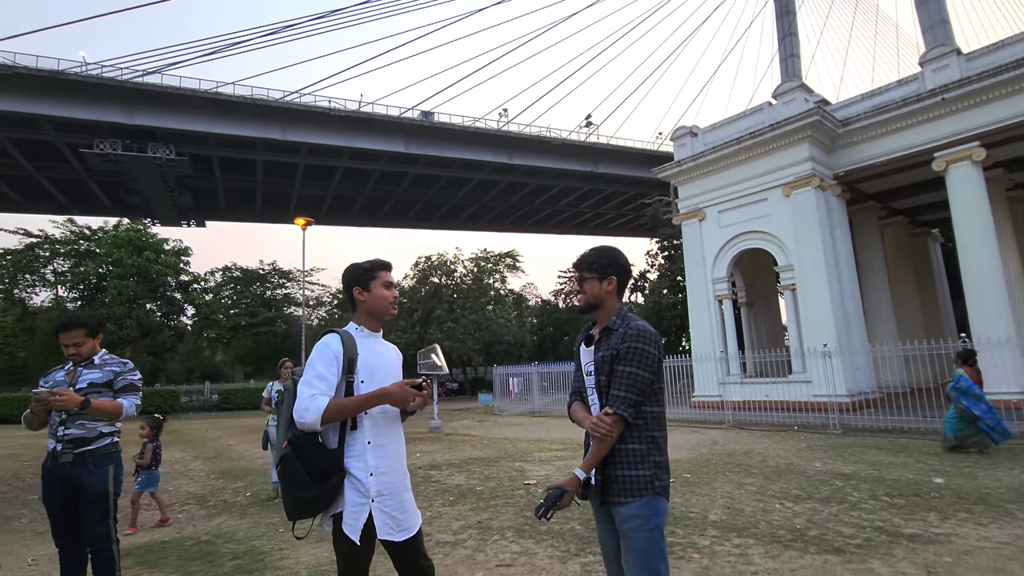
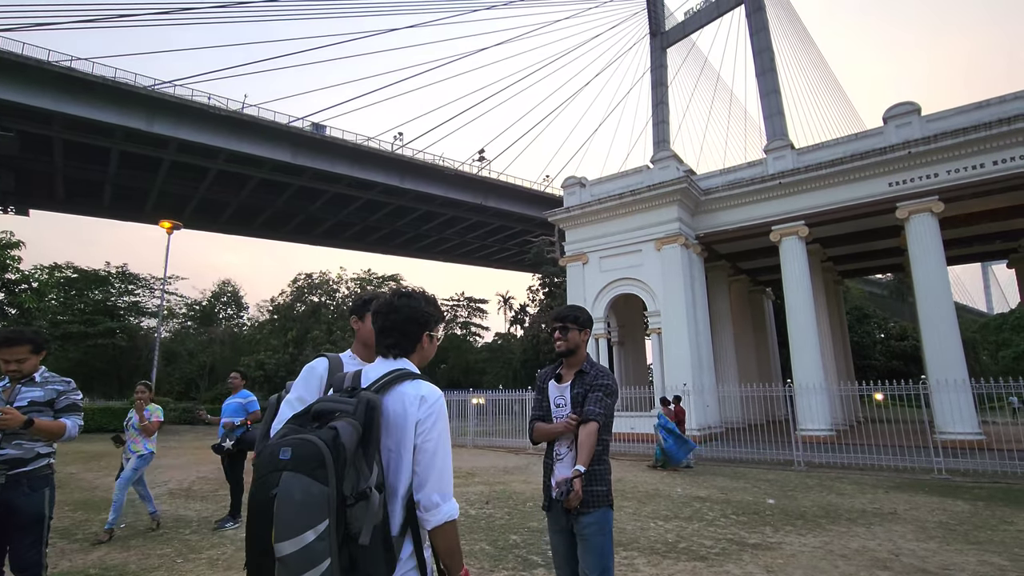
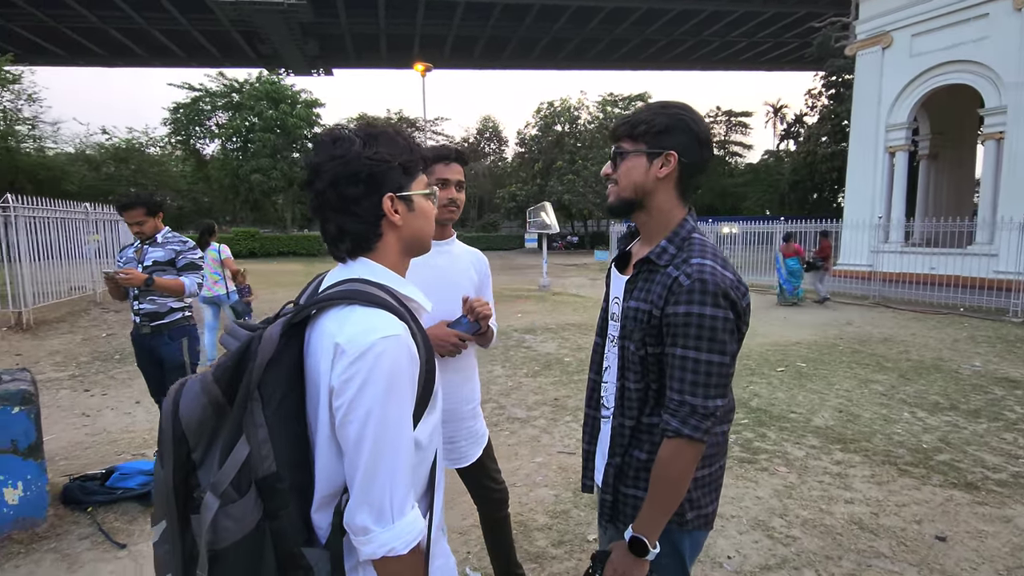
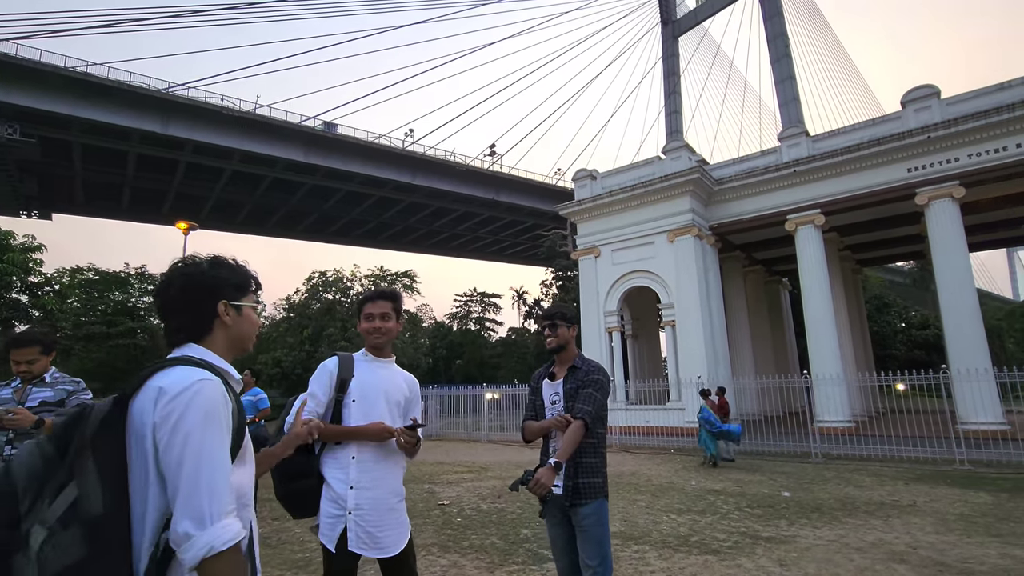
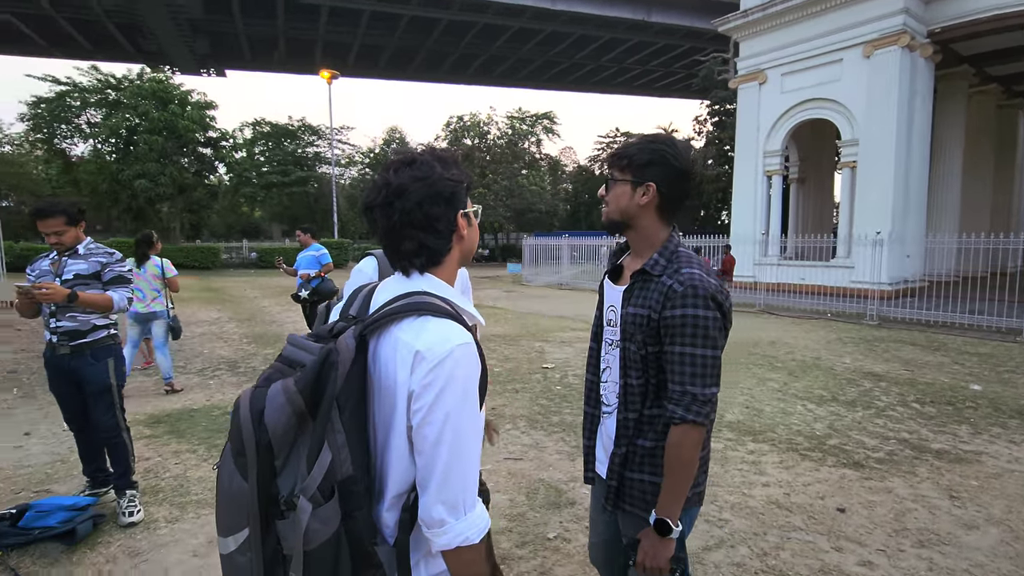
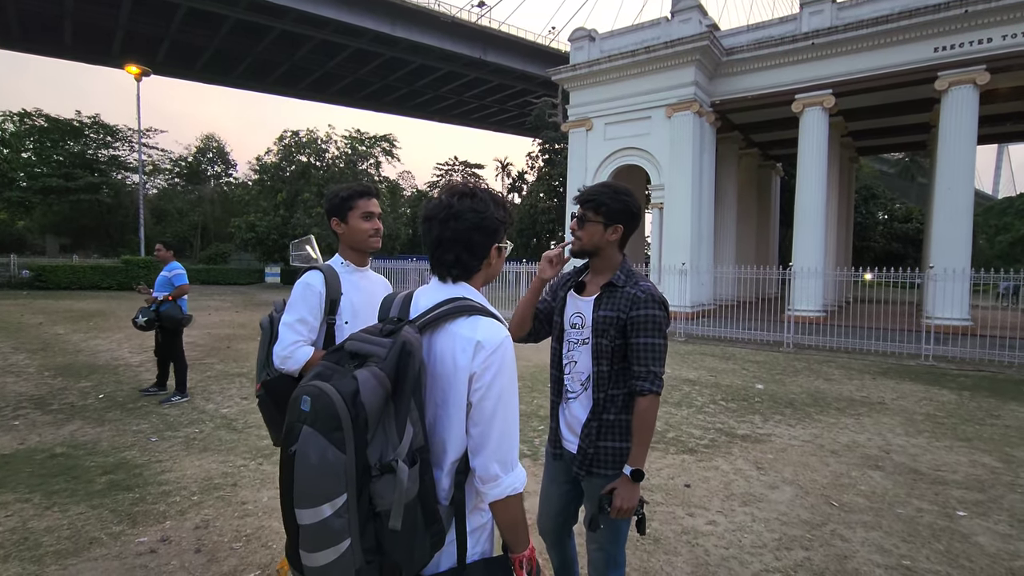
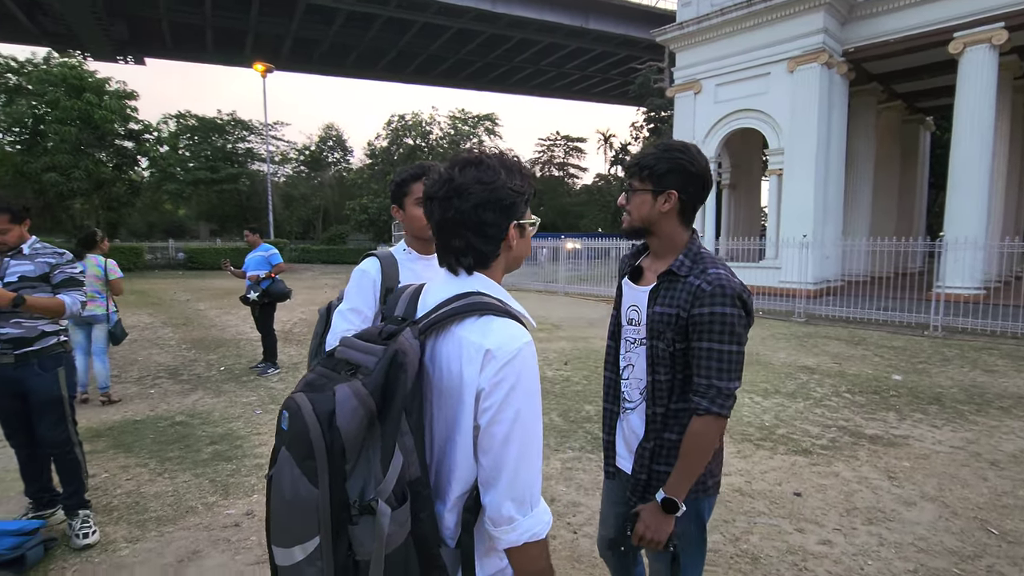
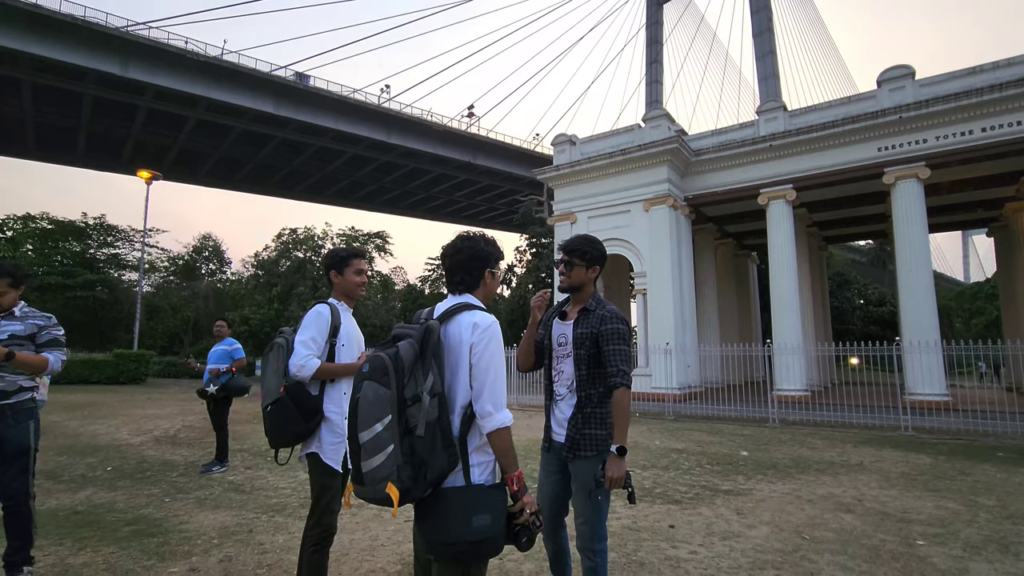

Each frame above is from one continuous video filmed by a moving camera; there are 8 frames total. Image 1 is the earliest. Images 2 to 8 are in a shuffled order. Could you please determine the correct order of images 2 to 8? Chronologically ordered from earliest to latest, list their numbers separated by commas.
4, 2, 8, 6, 7, 5, 3
